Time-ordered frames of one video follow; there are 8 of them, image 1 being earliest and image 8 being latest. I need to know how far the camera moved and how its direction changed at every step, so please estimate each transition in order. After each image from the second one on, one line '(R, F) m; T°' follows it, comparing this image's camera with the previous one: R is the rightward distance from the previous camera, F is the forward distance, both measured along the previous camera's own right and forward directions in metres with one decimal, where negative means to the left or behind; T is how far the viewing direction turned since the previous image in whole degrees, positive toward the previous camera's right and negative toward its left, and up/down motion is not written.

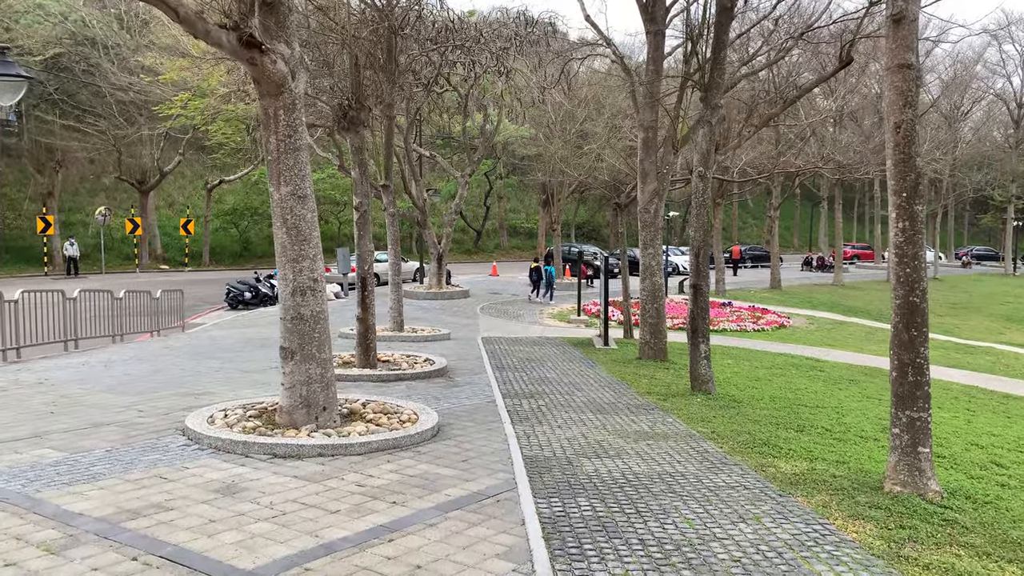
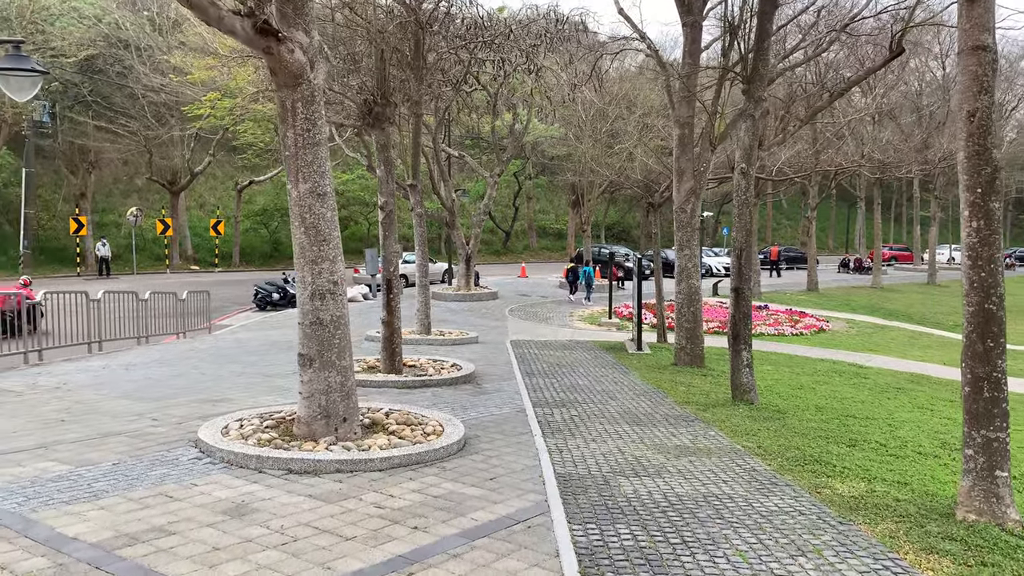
(0.0, +0.4) m; -2°
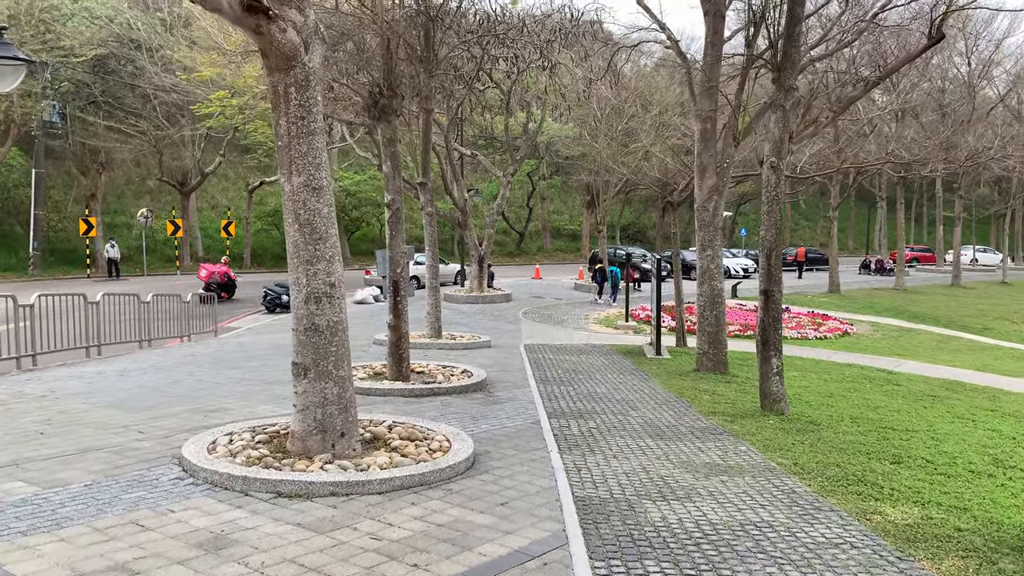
(0.0, +0.5) m; -1°
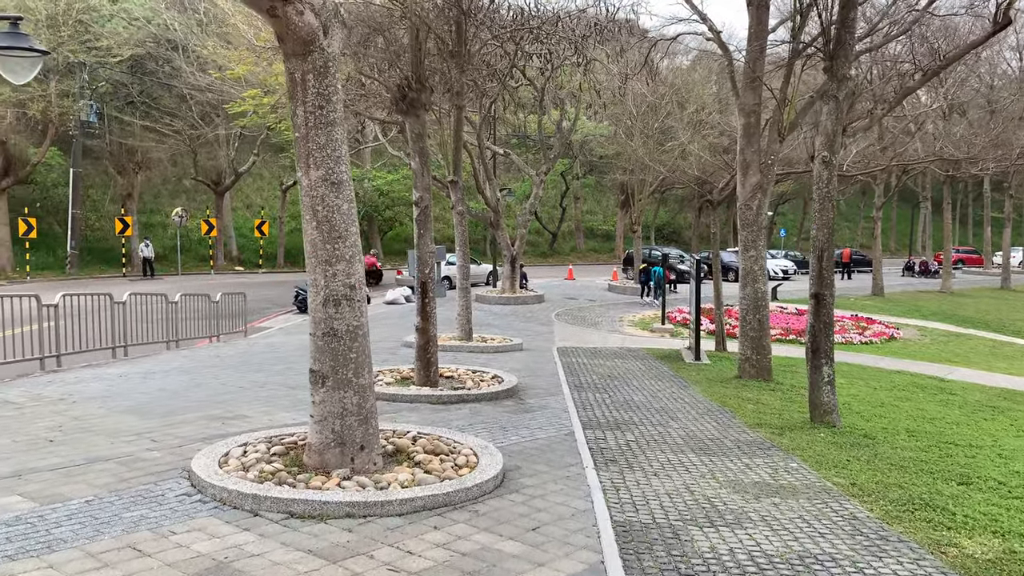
(0.0, +0.4) m; -2°
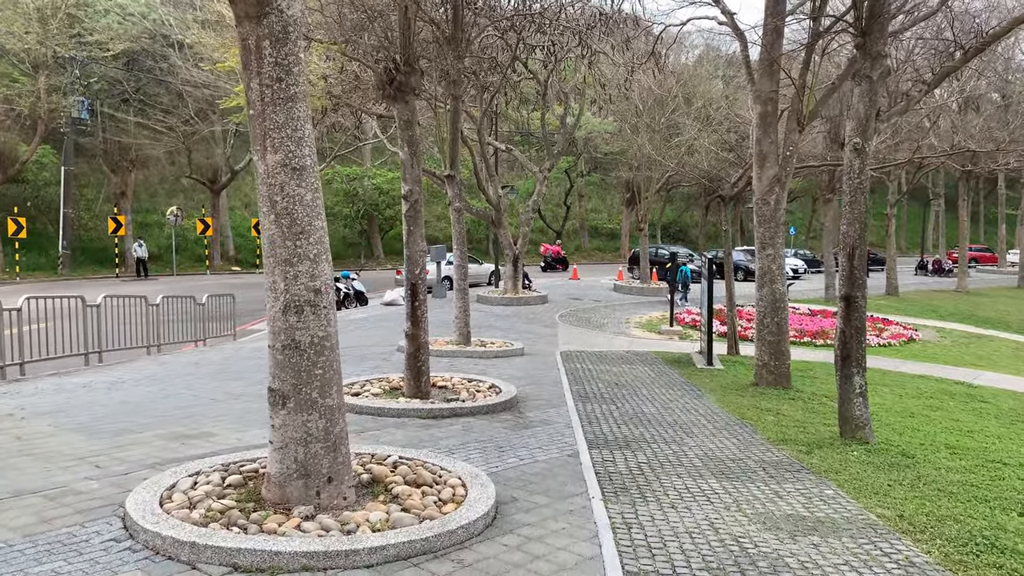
(+0.1, +0.7) m; 0°
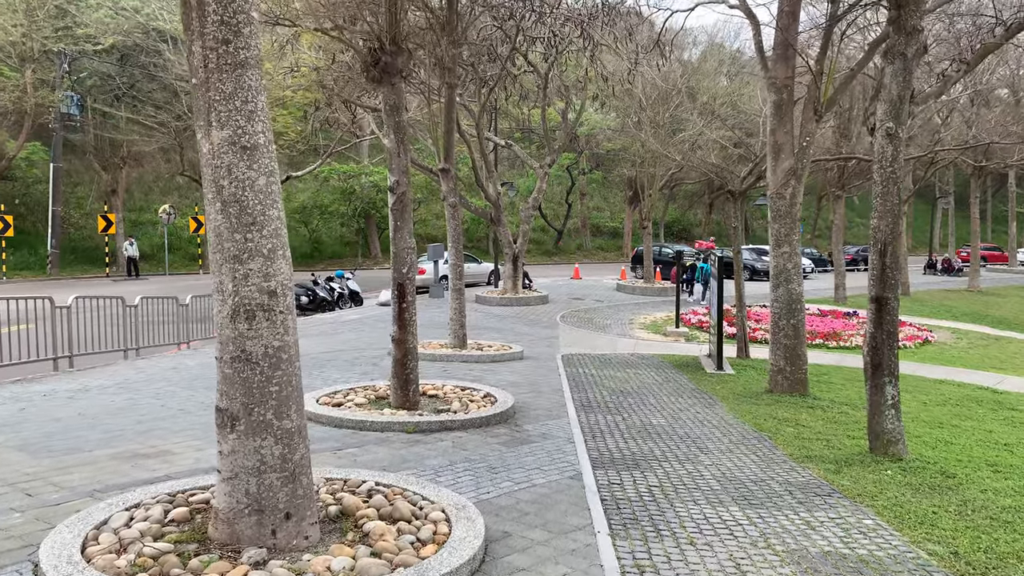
(0.0, +0.7) m; 0°
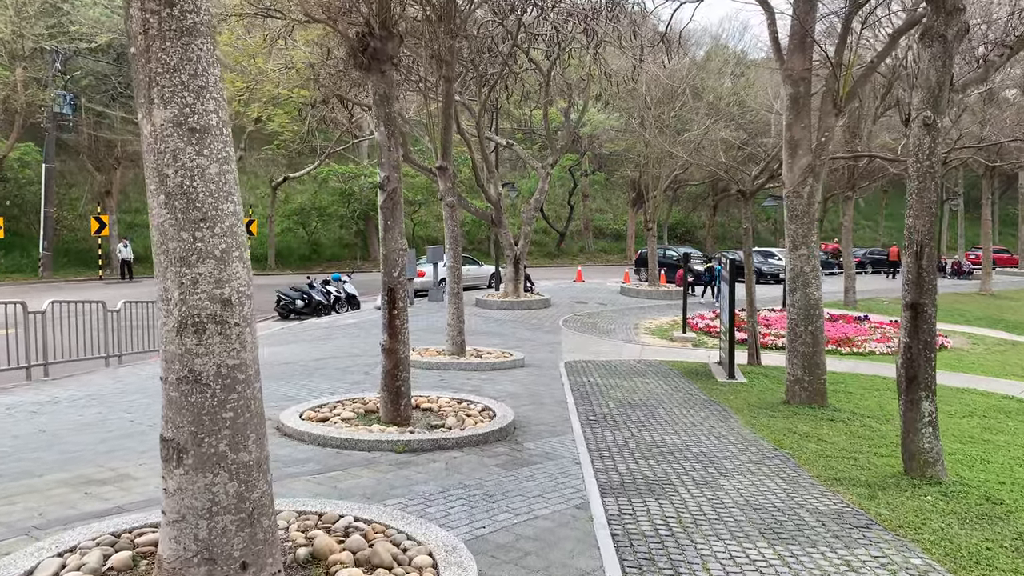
(0.0, +0.6) m; 0°
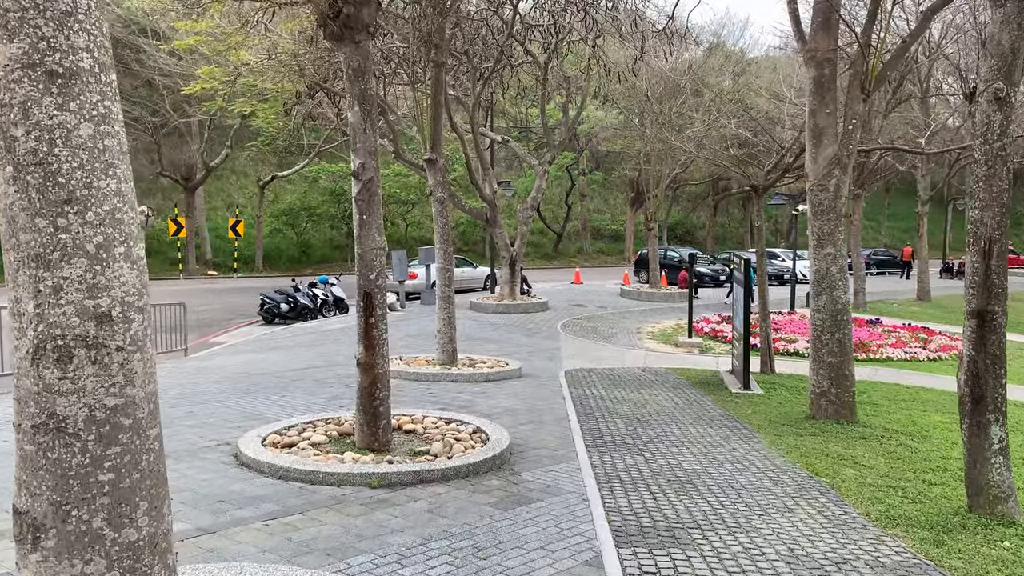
(0.0, +0.9) m; 0°
